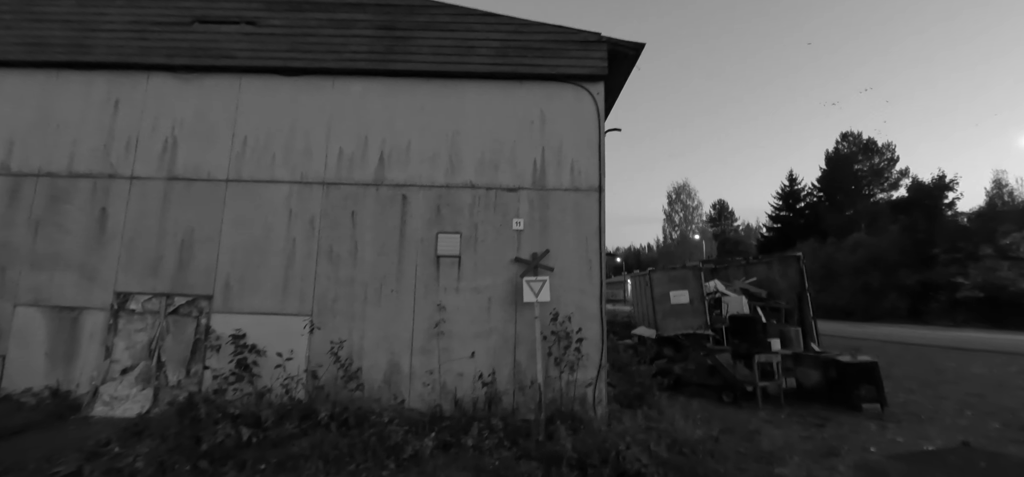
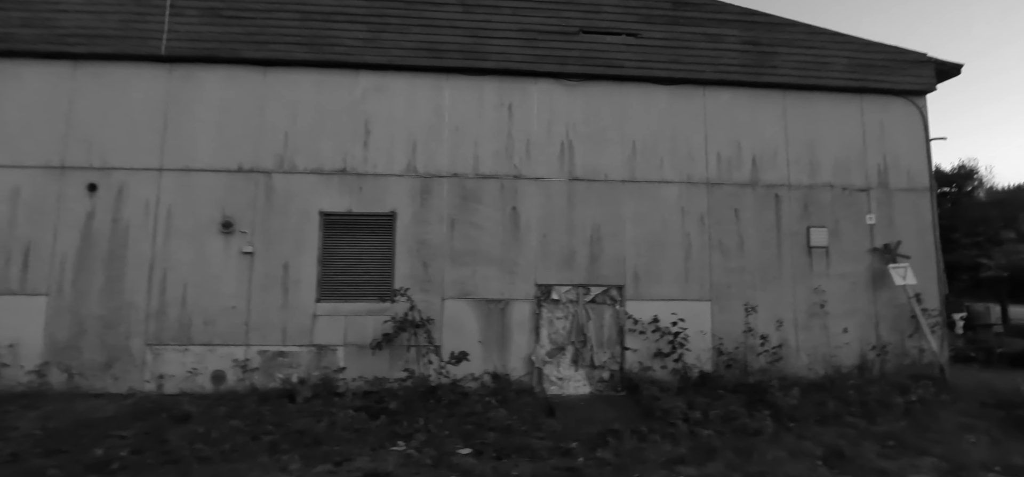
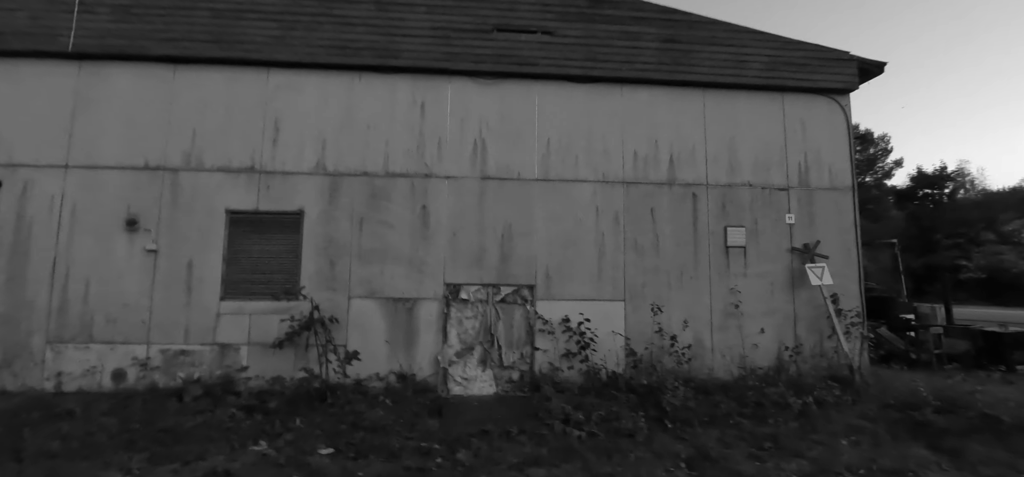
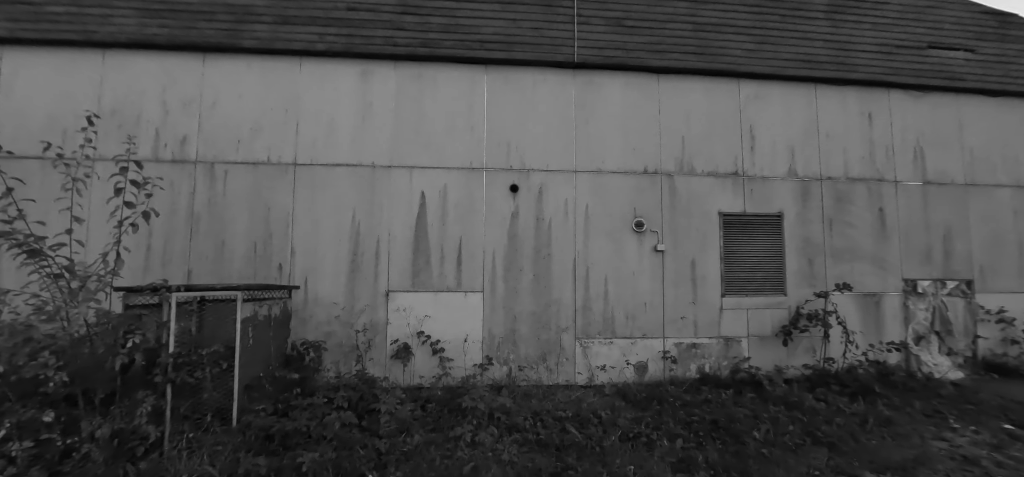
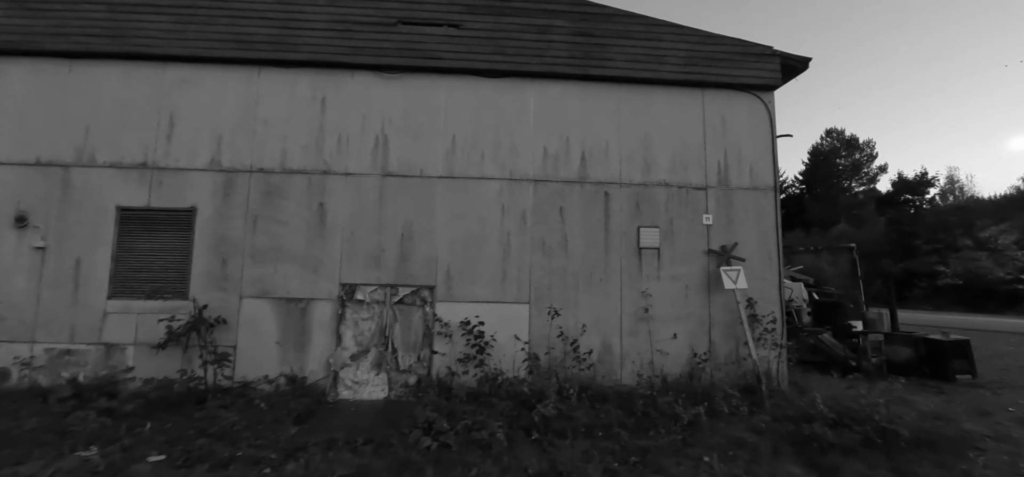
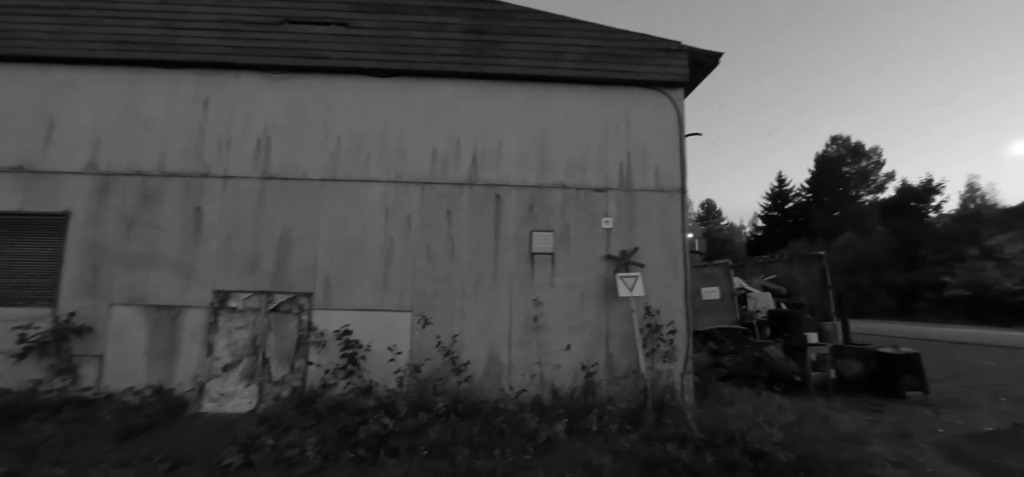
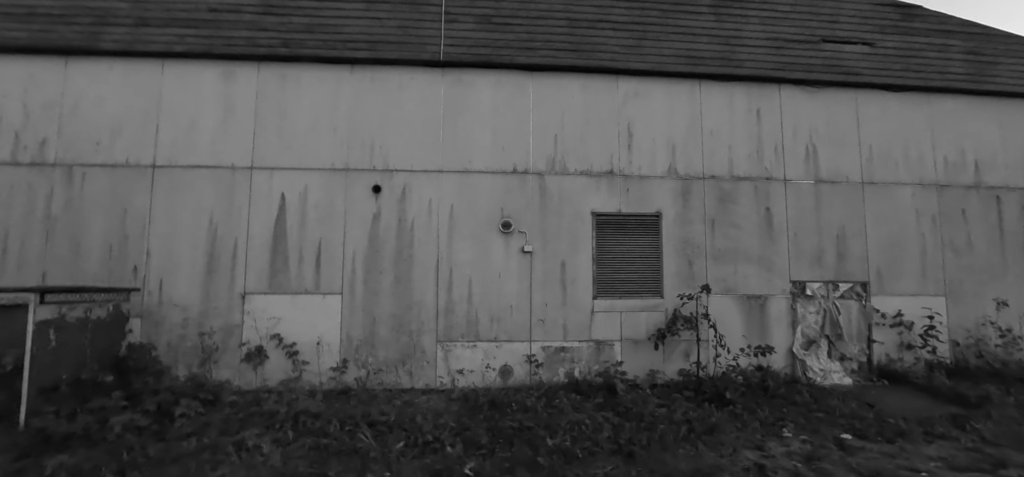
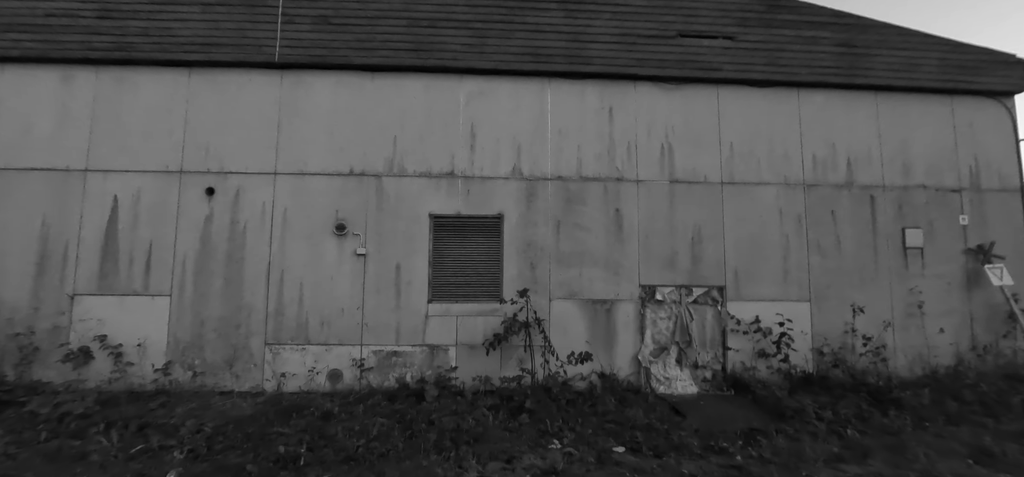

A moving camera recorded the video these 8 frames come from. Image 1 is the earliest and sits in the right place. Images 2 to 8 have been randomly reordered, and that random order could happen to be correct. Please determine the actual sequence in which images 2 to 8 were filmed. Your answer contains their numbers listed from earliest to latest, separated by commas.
6, 5, 3, 2, 8, 7, 4
